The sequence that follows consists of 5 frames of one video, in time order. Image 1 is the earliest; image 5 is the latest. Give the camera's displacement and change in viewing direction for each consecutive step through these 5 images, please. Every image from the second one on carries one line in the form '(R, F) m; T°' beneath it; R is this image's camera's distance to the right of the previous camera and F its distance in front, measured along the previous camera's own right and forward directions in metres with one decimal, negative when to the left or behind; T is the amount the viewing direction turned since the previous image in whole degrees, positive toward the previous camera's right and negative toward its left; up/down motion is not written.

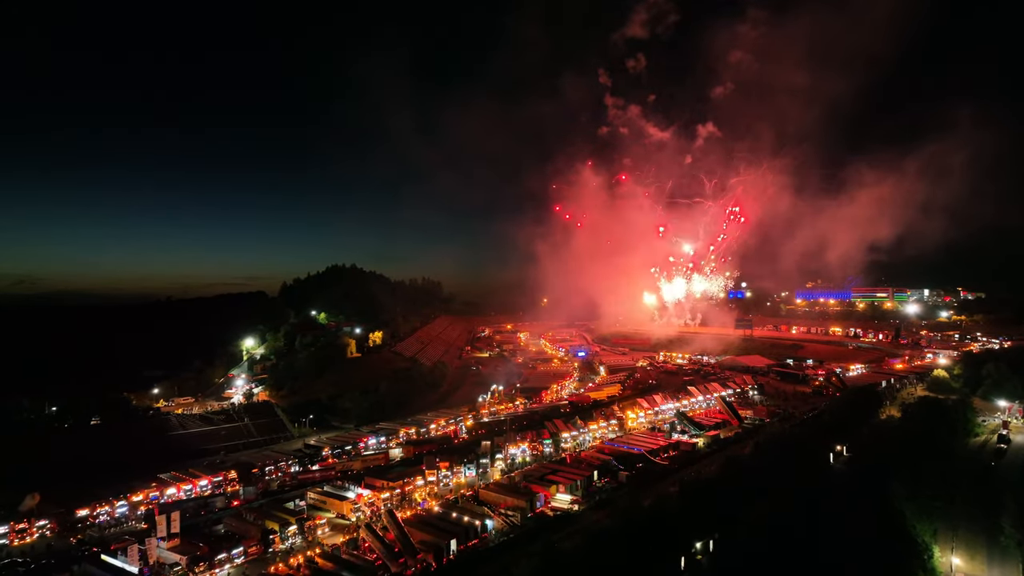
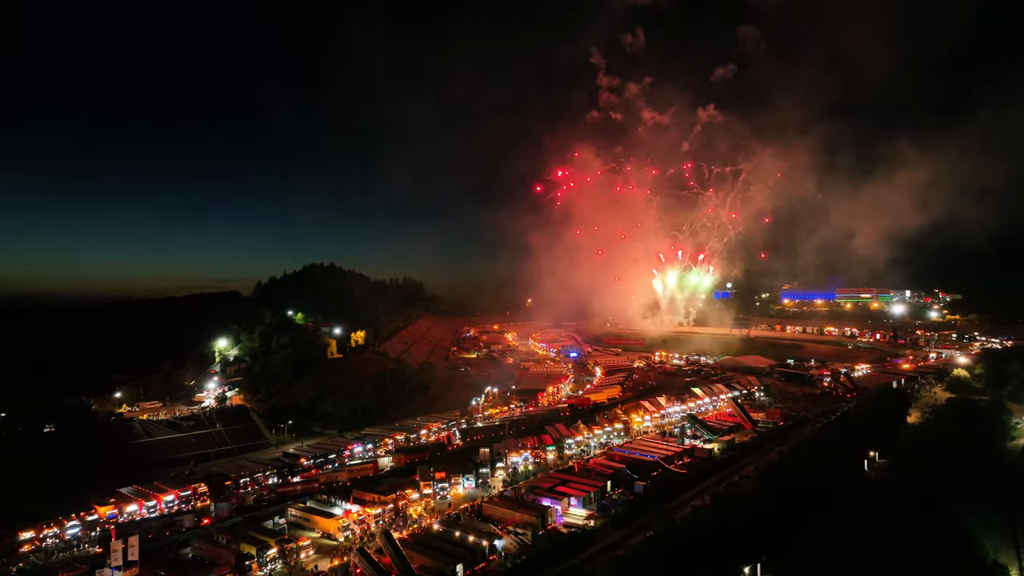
(-0.4, +0.9) m; +2°
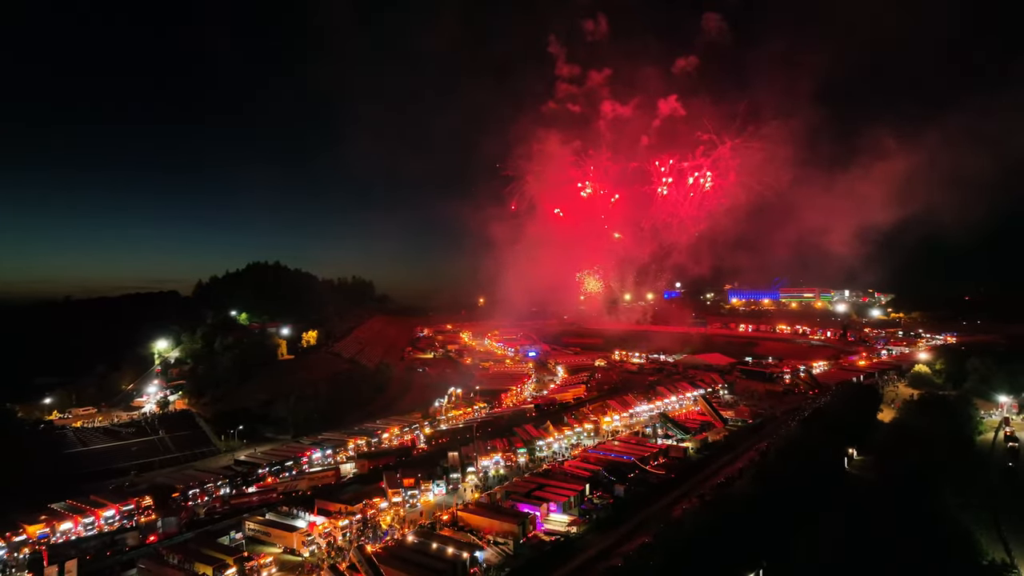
(-0.3, +0.3) m; +5°
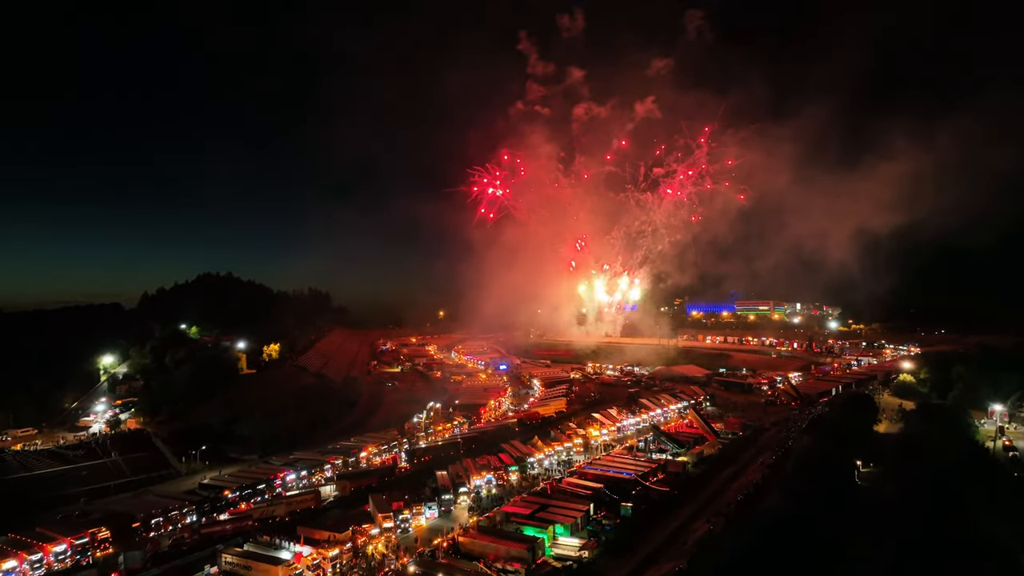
(-0.6, +0.4) m; +4°
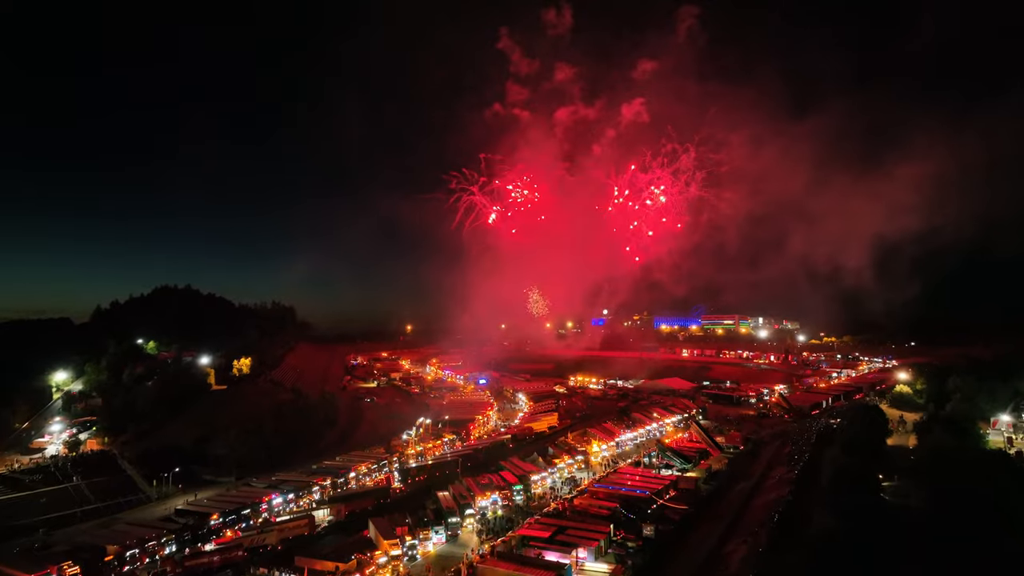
(-0.7, +0.3) m; +3°
